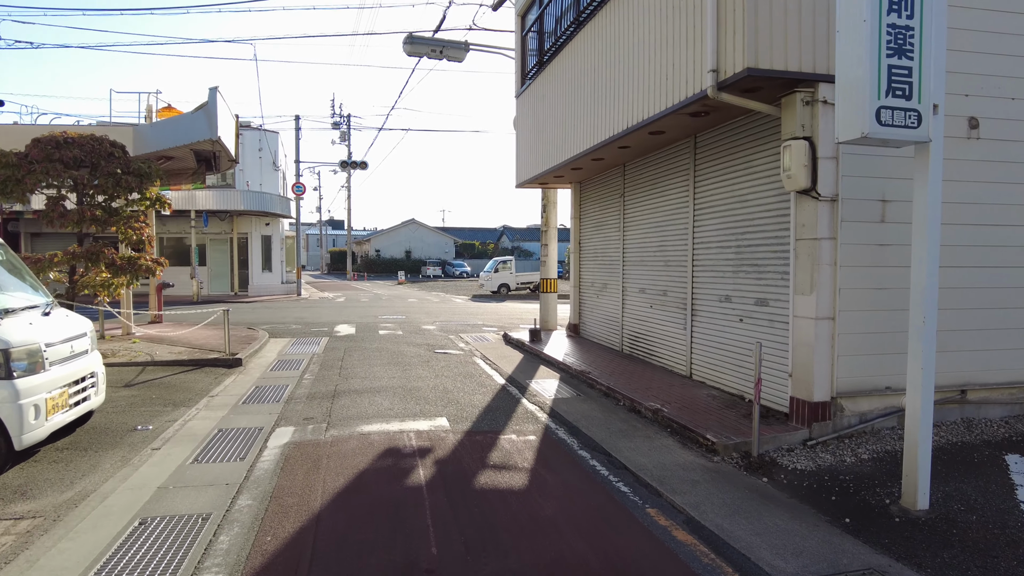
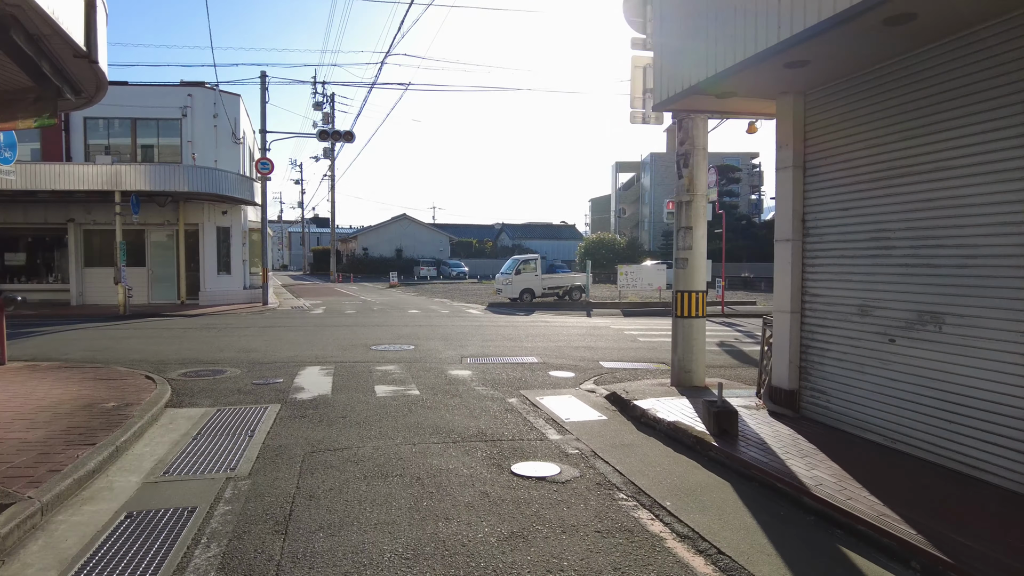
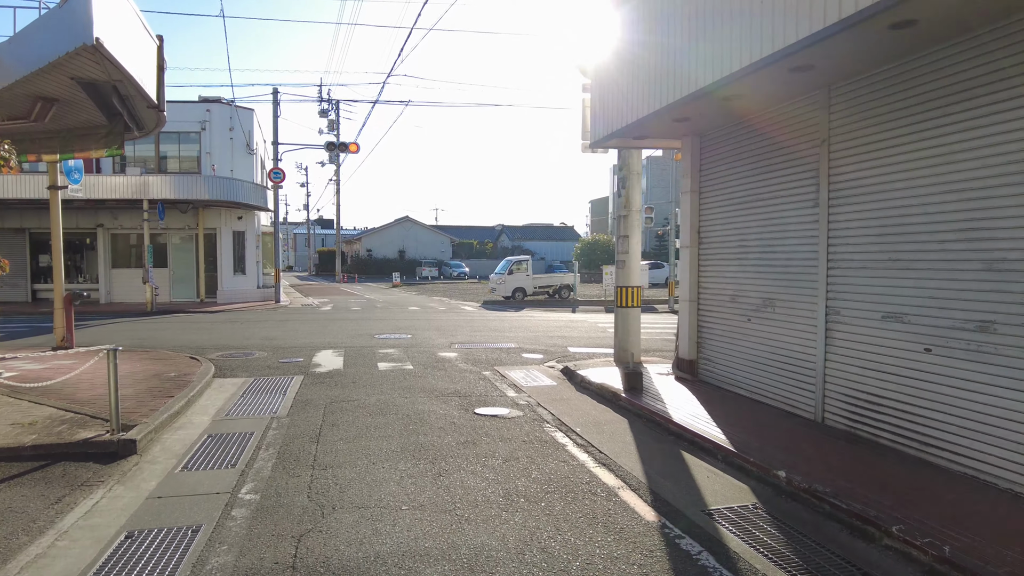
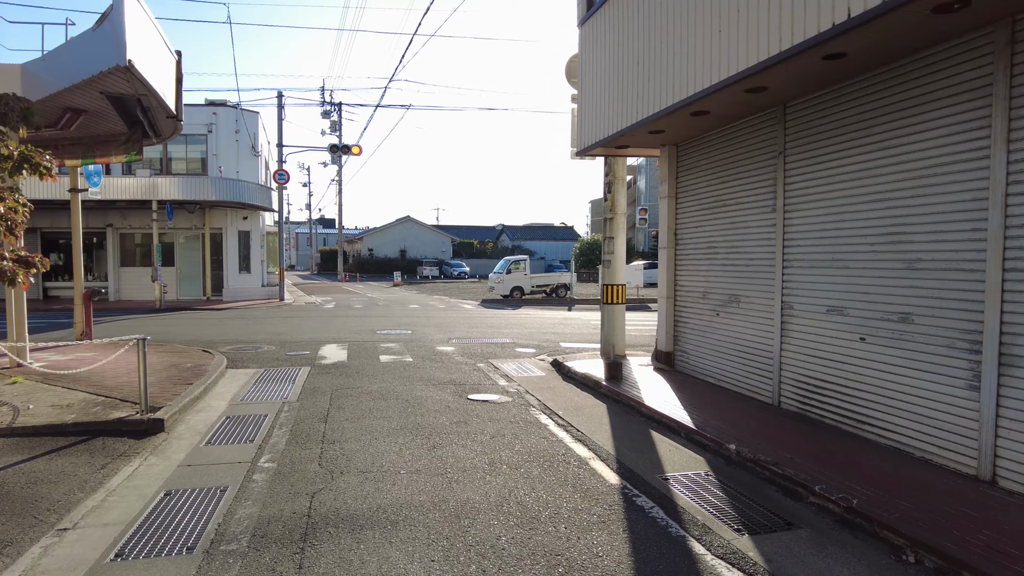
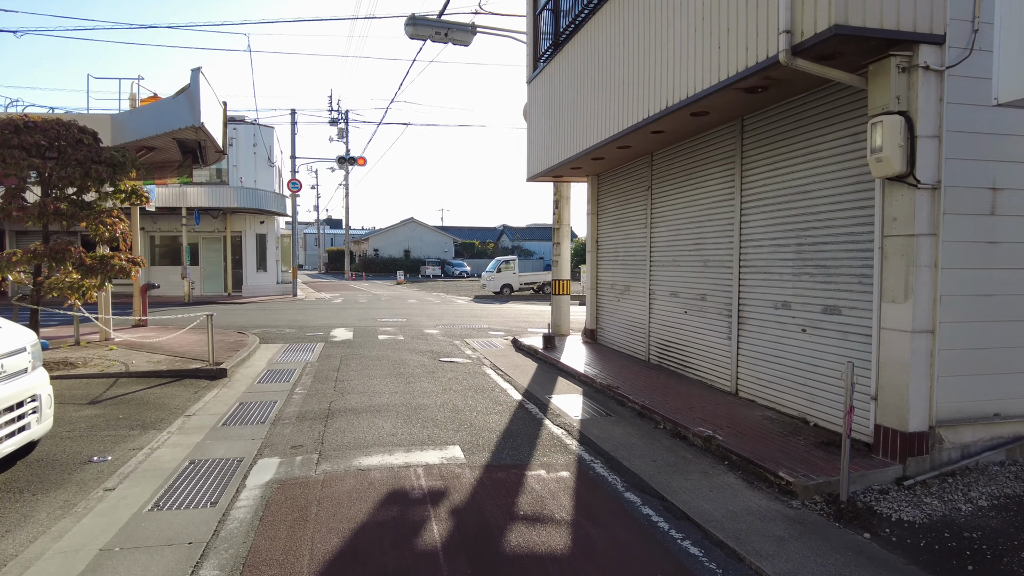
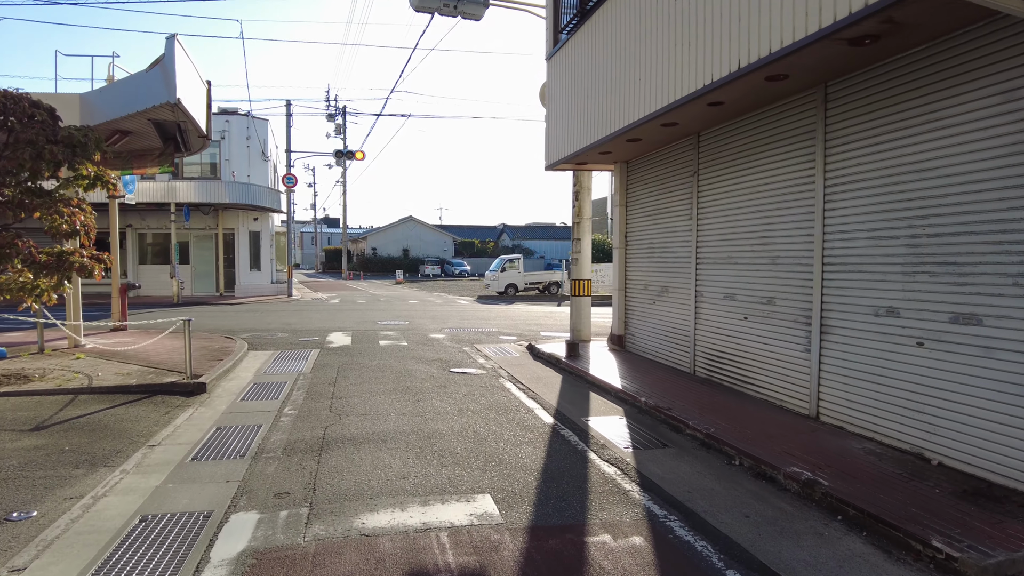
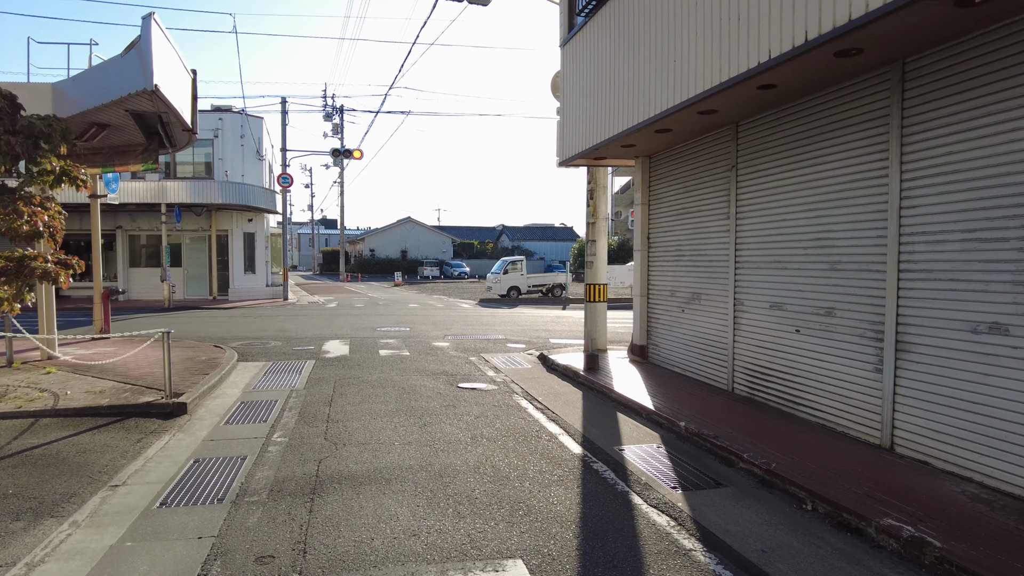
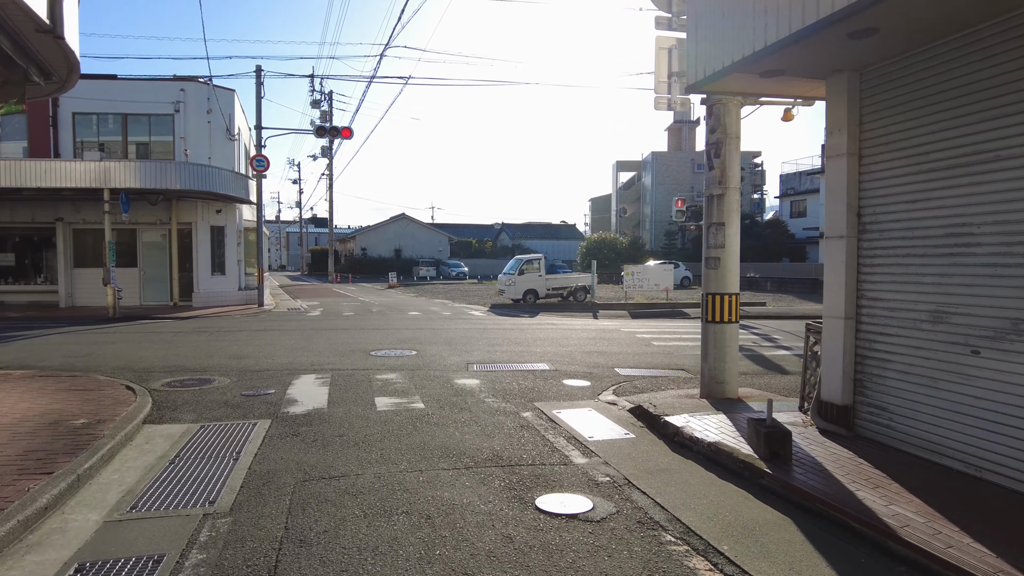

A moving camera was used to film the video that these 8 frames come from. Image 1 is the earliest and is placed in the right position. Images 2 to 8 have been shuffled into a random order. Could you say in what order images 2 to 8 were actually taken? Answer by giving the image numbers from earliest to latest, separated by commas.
5, 6, 7, 4, 3, 2, 8
